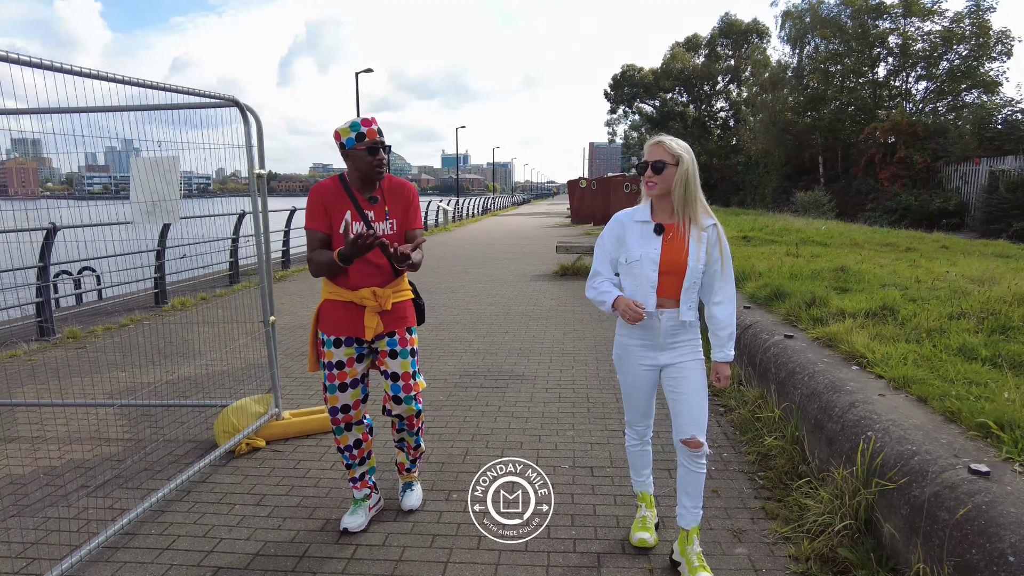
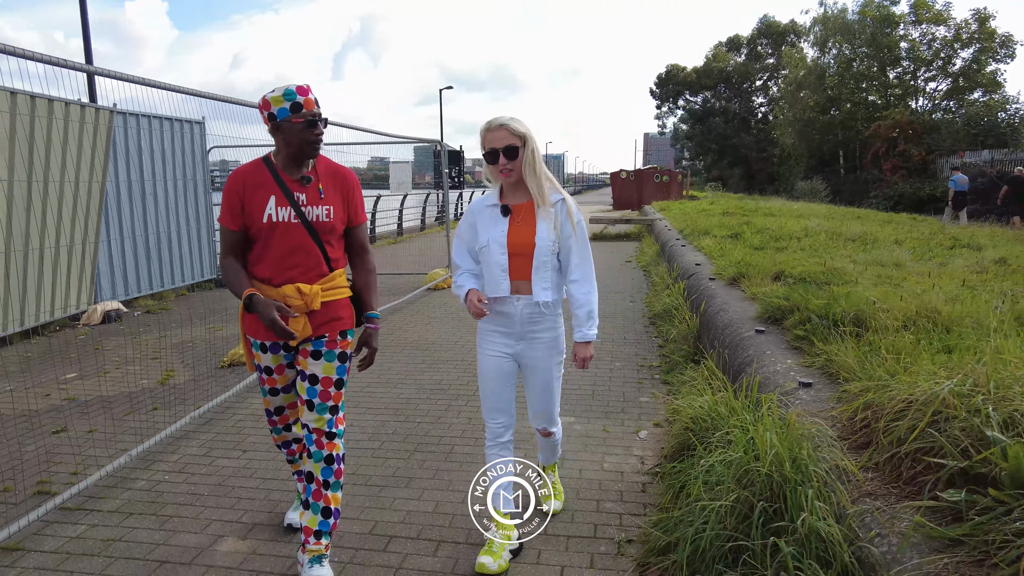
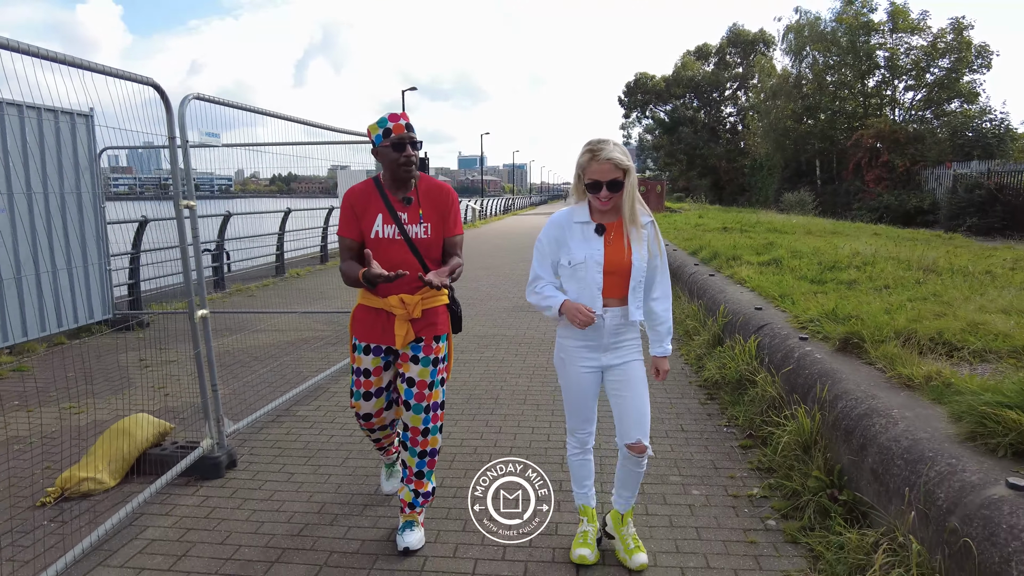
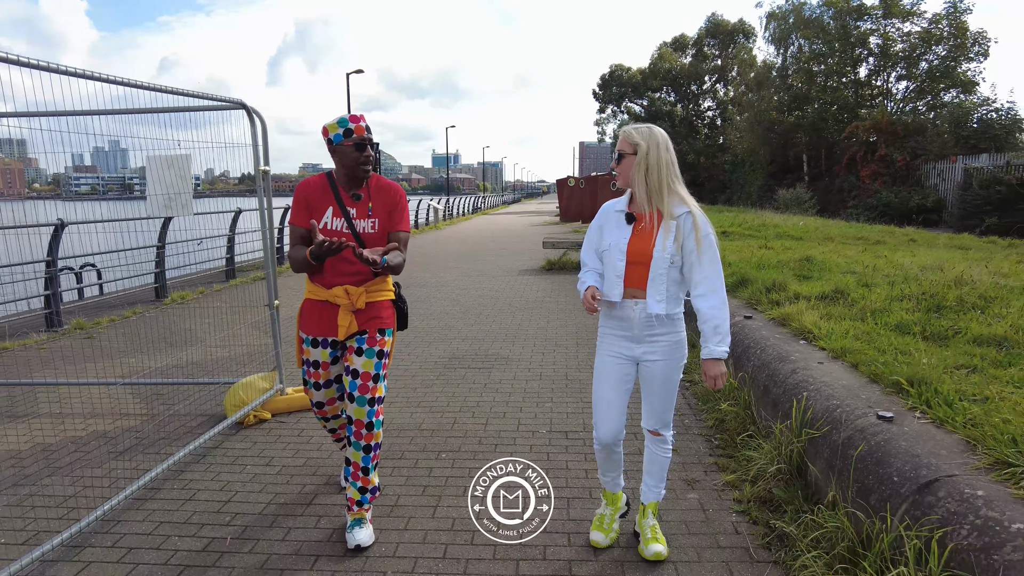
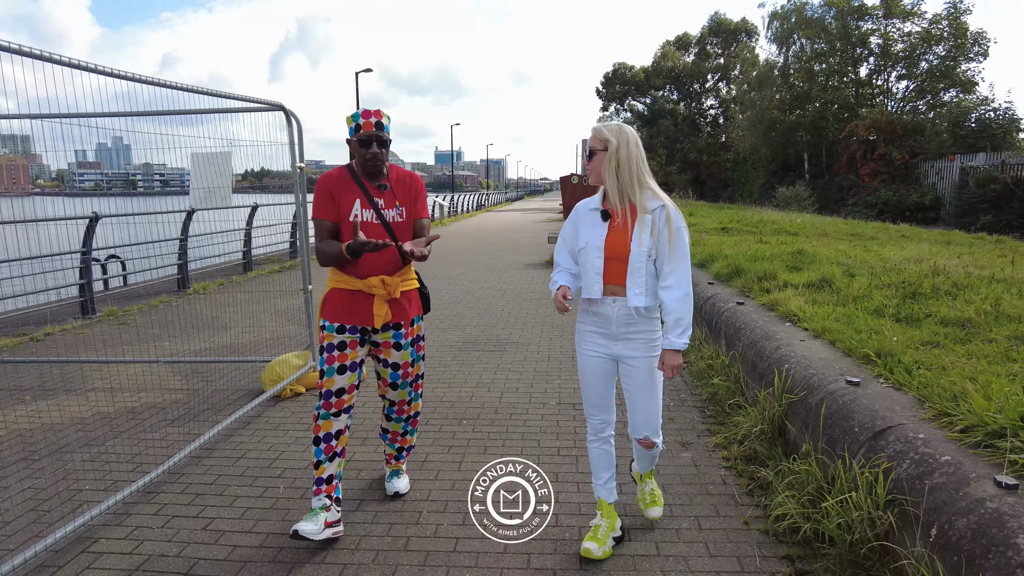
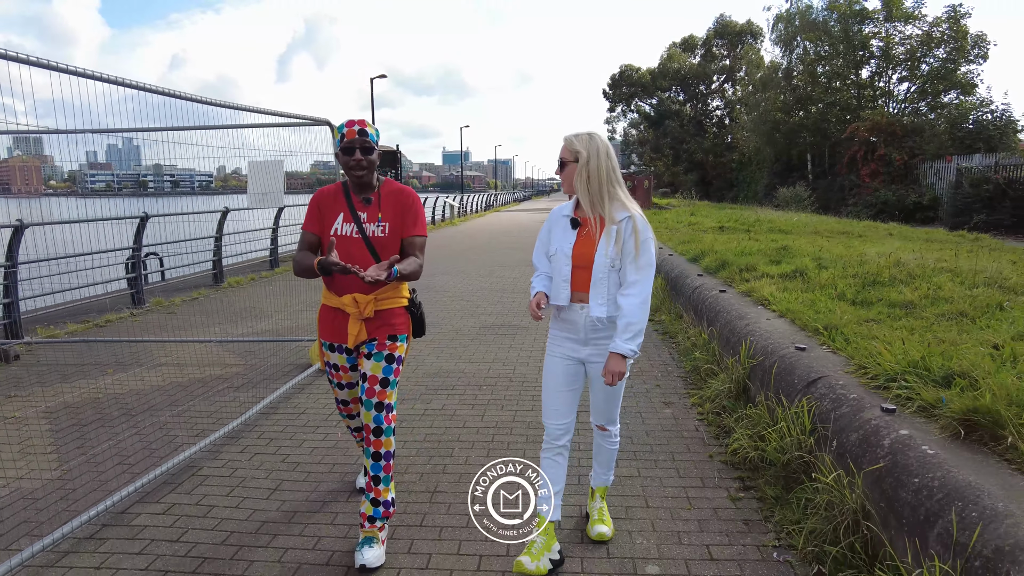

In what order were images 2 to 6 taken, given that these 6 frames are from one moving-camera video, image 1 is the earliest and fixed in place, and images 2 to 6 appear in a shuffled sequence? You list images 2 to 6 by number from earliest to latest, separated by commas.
4, 5, 6, 3, 2
